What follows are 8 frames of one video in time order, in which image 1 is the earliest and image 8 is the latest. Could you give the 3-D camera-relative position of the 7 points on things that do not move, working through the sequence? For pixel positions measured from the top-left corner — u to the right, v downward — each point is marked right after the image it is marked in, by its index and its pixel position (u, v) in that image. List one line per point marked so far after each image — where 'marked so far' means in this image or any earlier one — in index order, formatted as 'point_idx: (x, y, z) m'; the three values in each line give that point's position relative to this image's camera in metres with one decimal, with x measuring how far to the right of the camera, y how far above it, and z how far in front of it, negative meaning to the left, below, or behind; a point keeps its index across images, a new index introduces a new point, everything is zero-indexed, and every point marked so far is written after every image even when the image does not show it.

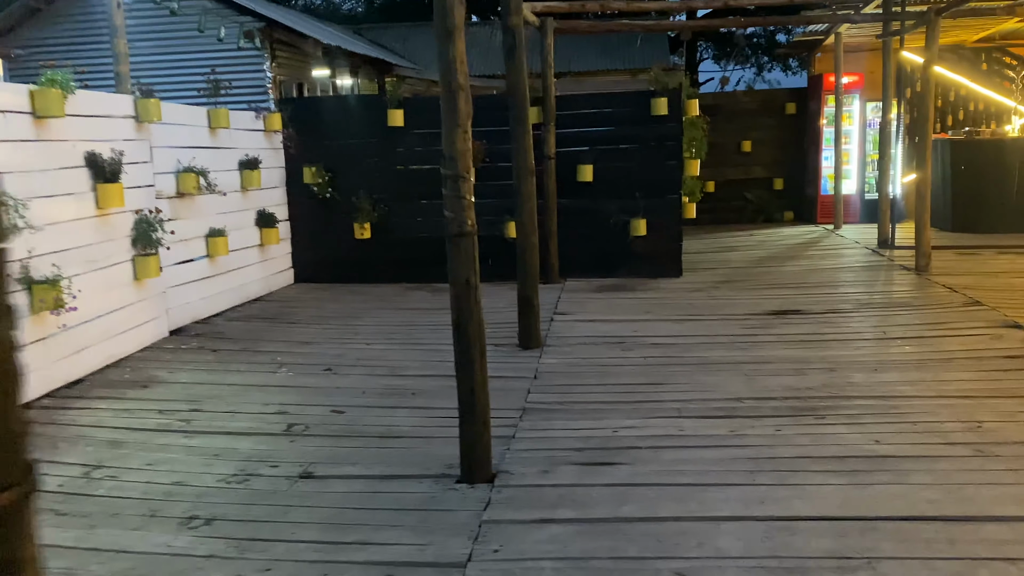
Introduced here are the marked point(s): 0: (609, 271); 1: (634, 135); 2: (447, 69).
0: (+0.7, +0.1, +6.0) m
1: (+0.8, +1.0, +5.8) m
2: (-0.2, +0.6, +2.3) m
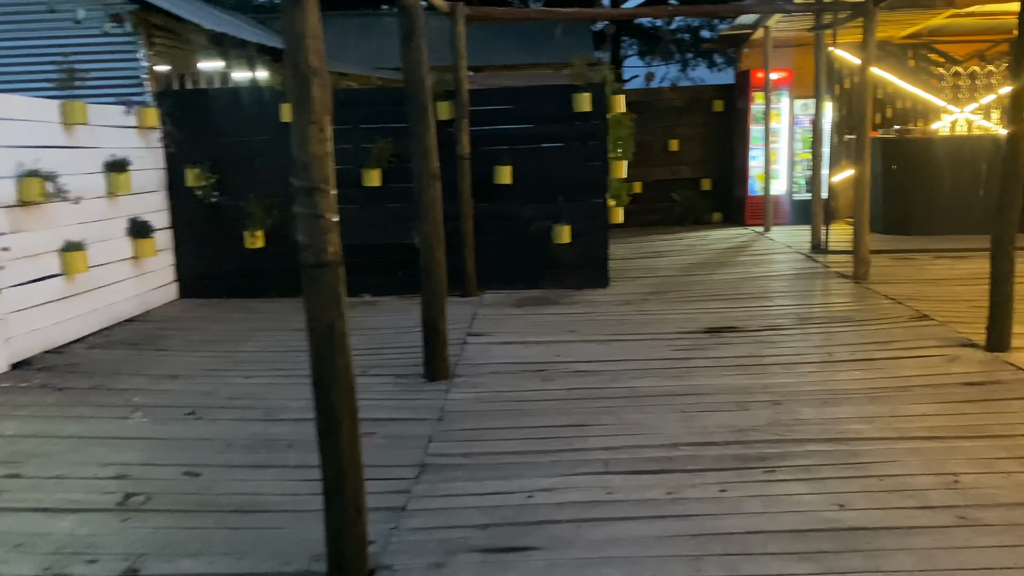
0: (+0.1, 0.0, +5.5) m
1: (+0.3, +0.9, +5.4) m
2: (-0.4, +0.5, +1.8) m
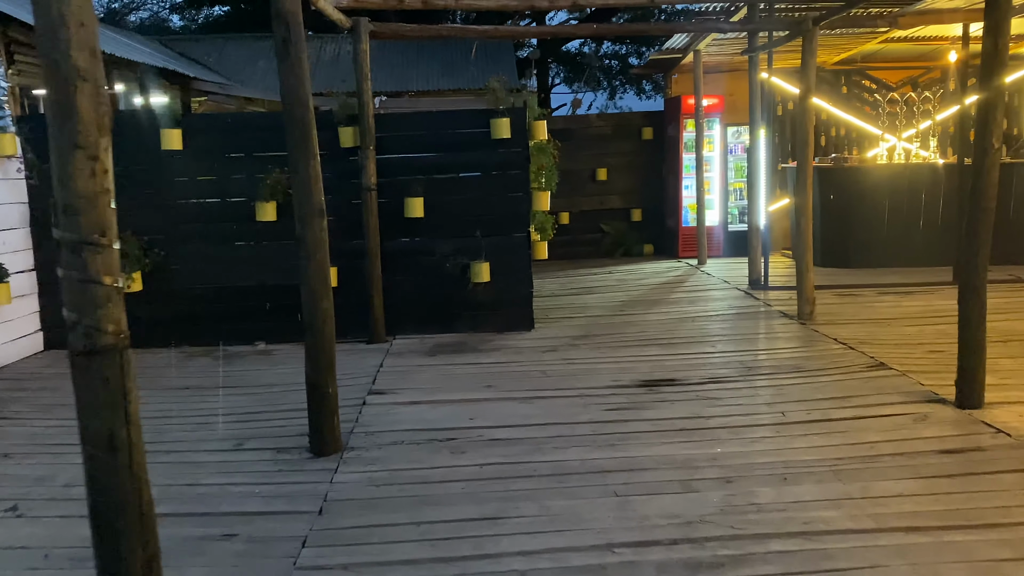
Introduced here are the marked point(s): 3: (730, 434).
0: (-0.4, -0.2, +5.0) m
1: (-0.2, +0.7, +4.8) m
2: (-0.6, +0.4, +1.2) m
3: (+0.7, -0.5, +3.0) m
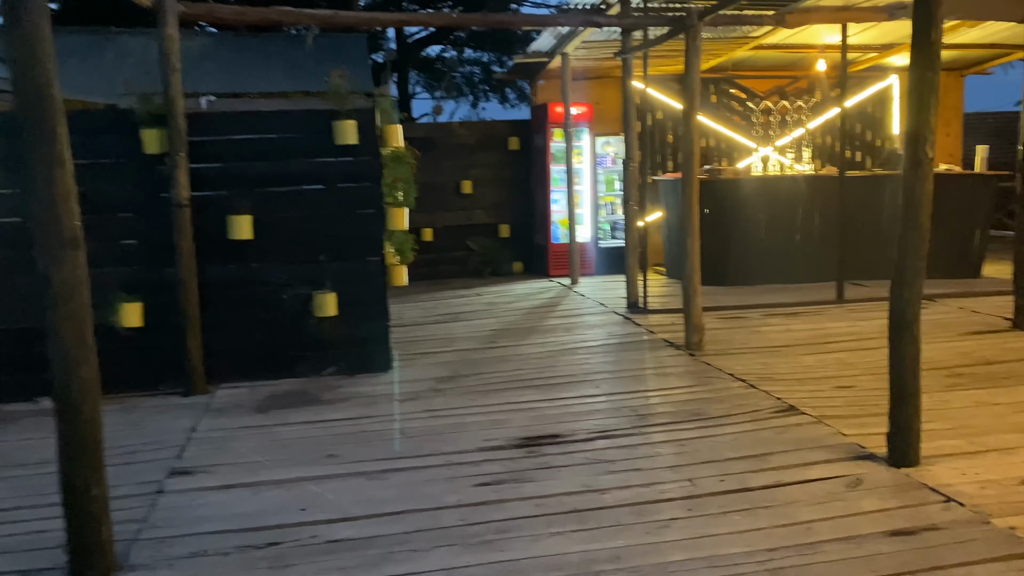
0: (-1.1, -0.4, +4.2) m
1: (-0.9, +0.5, +4.1) m
2: (-0.8, +0.2, +0.4) m
3: (+0.3, -0.6, +2.4) m
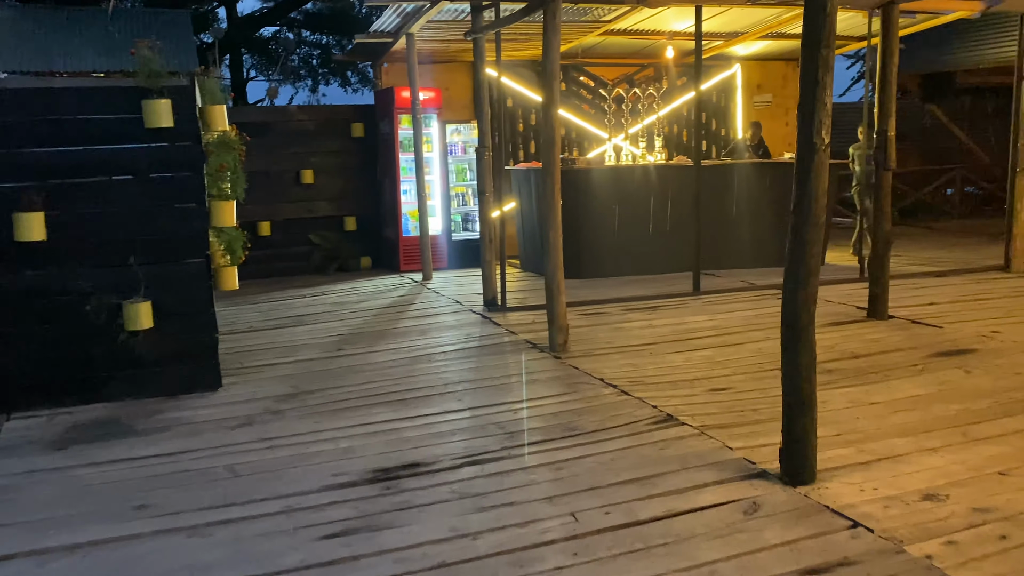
0: (-1.7, -0.4, +3.5) m
1: (-1.5, +0.5, +3.5) m
2: (-0.8, +0.2, -0.1) m
3: (0.0, -0.6, +2.0) m
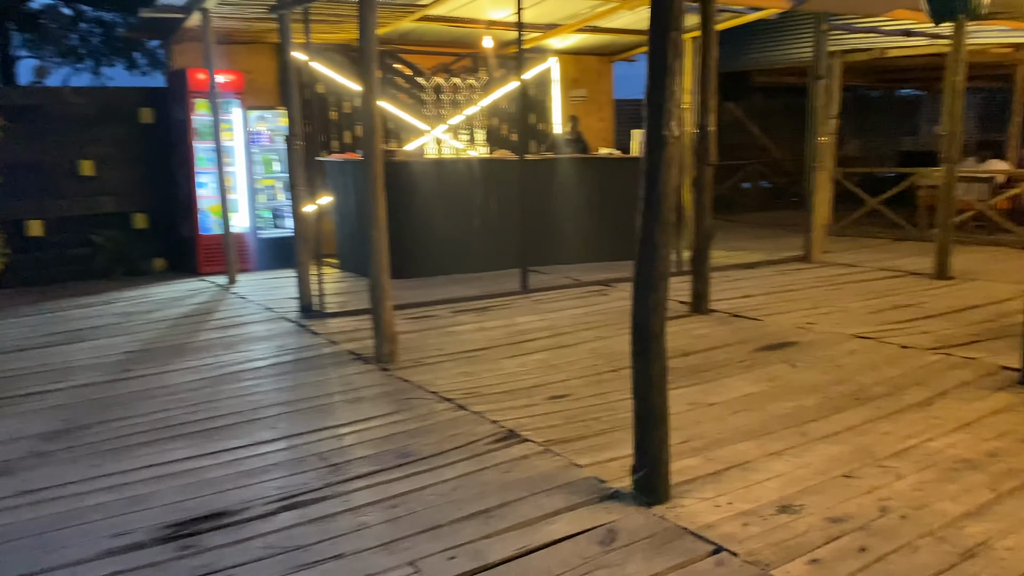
0: (-2.3, -0.5, +2.8) m
1: (-2.1, +0.4, +2.8) m
2: (-0.7, +0.1, -0.5) m
3: (-0.3, -0.7, +1.7) m
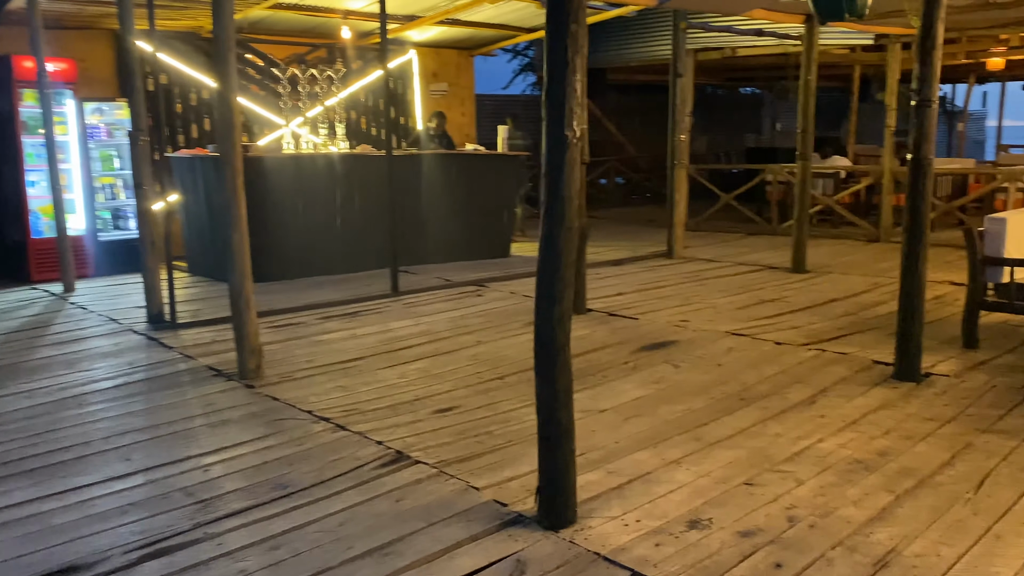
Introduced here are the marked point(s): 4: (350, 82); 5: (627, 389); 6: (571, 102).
0: (-2.6, -0.6, +2.3) m
1: (-2.5, +0.3, +2.2) m
2: (-0.5, 0.0, -0.8) m
3: (-0.5, -0.7, +1.5) m
4: (-1.4, +1.8, +7.7) m
5: (+0.5, -0.4, +3.5) m
6: (+0.1, +0.4, +2.0) m
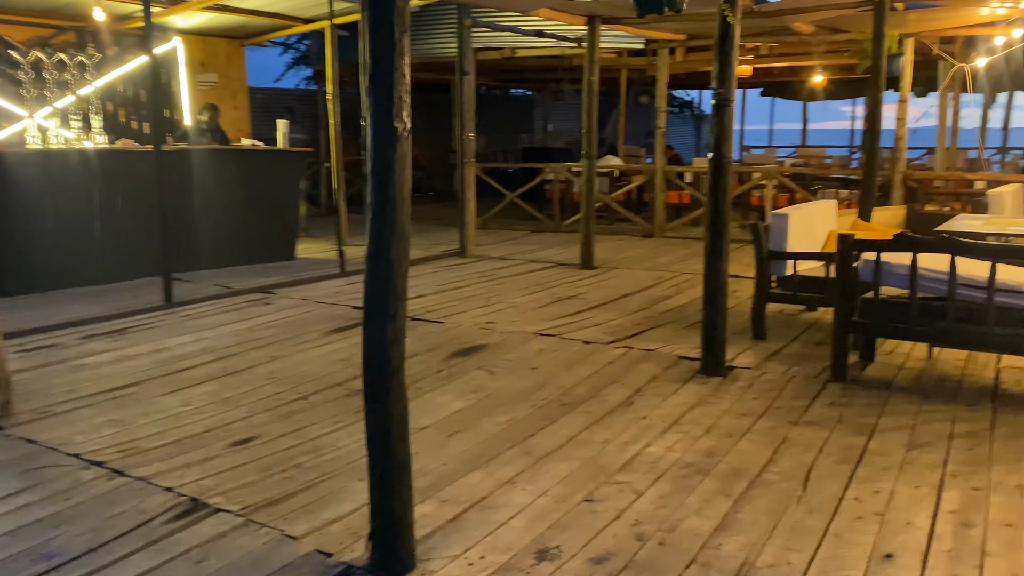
0: (-2.9, -0.7, +1.4) m
1: (-2.8, +0.2, +1.3) m
2: (-0.1, 0.0, -1.1) m
3: (-0.6, -0.8, +1.1) m
4: (-3.1, +1.7, +6.9) m
5: (-0.3, -0.4, +3.3) m
6: (-0.2, +0.4, +1.7) m
